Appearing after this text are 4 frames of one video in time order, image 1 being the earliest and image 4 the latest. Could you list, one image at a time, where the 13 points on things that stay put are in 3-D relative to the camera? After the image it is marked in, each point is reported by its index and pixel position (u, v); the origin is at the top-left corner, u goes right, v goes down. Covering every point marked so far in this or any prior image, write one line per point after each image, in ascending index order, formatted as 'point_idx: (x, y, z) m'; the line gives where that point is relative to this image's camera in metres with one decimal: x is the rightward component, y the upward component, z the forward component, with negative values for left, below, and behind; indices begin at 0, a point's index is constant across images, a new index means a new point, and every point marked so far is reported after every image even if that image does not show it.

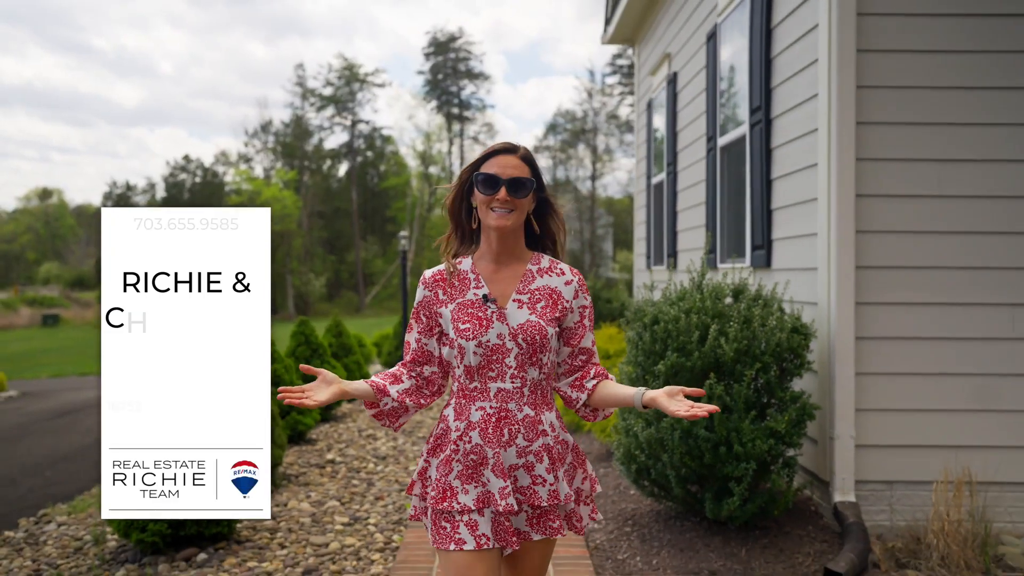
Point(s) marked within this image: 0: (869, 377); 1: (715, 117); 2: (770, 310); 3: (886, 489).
0: (+1.9, -0.5, +4.2) m
1: (+1.6, +1.4, +6.5) m
2: (+1.3, -0.1, +4.2) m
3: (+1.9, -1.0, +4.3) m
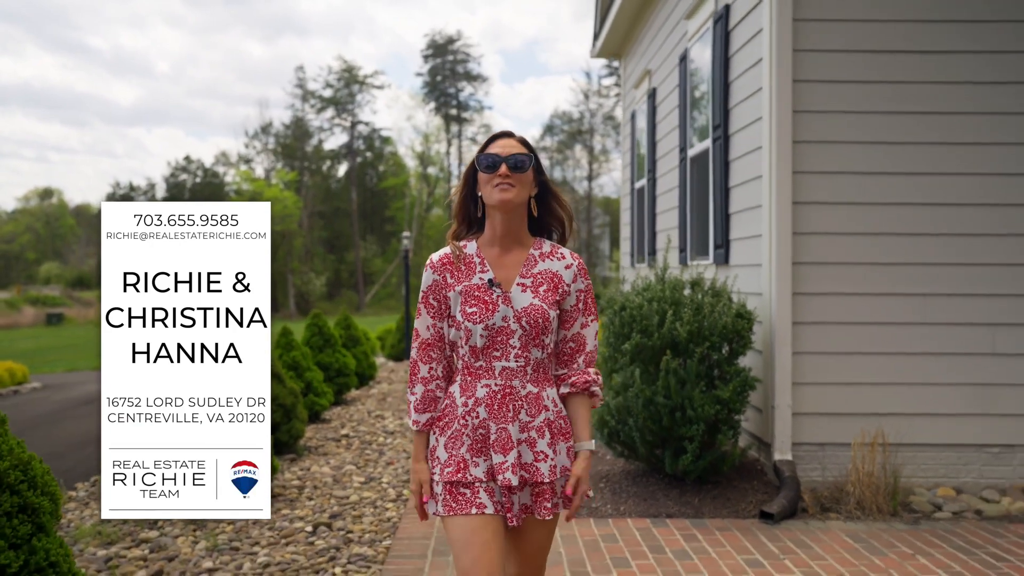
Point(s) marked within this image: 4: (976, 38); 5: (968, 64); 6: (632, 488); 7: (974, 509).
0: (+1.8, -0.4, +5.0) m
1: (+1.6, +1.4, +7.3) m
2: (+1.3, -0.1, +5.0) m
3: (+1.9, -1.0, +5.1) m
4: (+2.9, +1.5, +4.9) m
5: (+2.9, +1.4, +4.9) m
6: (+0.7, -1.2, +5.1) m
7: (+2.7, -1.3, +4.8) m
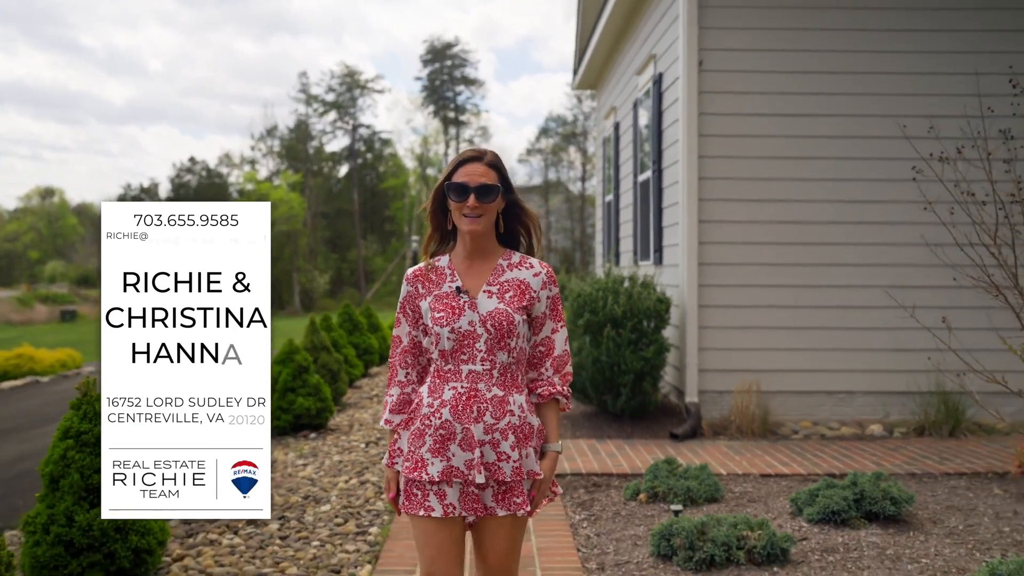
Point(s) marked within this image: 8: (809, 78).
0: (+1.7, -0.4, +7.2) m
1: (+1.5, +1.5, +9.5) m
2: (+1.2, 0.0, +7.1) m
3: (+1.8, -0.9, +7.2) m
4: (+2.8, +1.6, +7.0) m
5: (+2.9, +1.4, +7.0) m
6: (+0.6, -1.2, +7.2) m
7: (+2.6, -1.2, +6.9) m
8: (+2.5, +1.8, +7.0) m
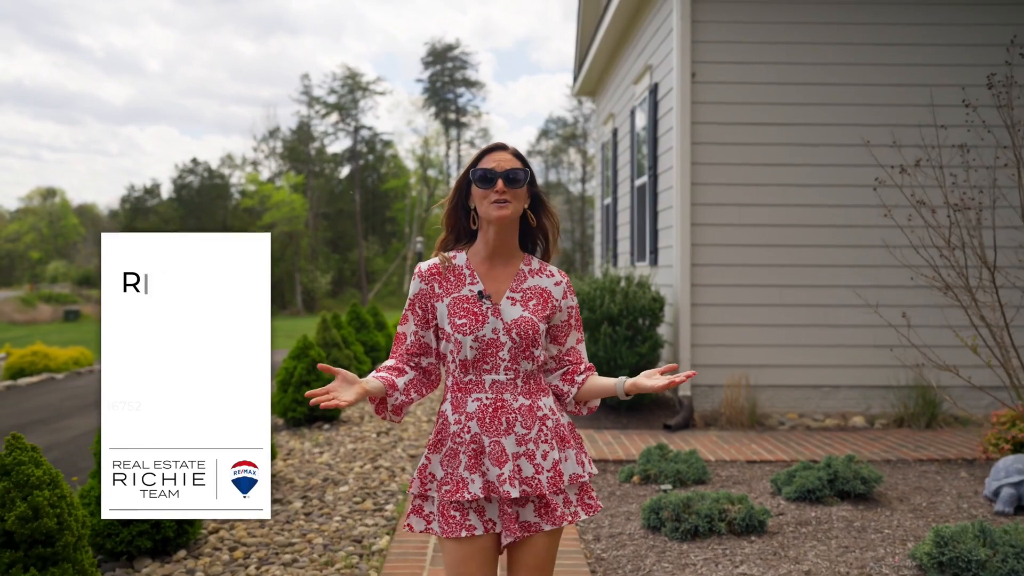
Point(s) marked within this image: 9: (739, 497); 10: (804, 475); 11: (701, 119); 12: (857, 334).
0: (+1.7, -0.4, +7.6) m
1: (+1.5, +1.5, +9.9) m
2: (+1.2, 0.0, +7.5) m
3: (+1.8, -0.9, +7.6) m
4: (+2.9, +1.6, +7.4) m
5: (+2.9, +1.4, +7.4) m
6: (+0.7, -1.2, +7.6) m
7: (+2.6, -1.2, +7.3) m
8: (+2.6, +1.8, +7.5) m
9: (+1.1, -1.1, +4.1) m
10: (+1.7, -1.1, +4.7) m
11: (+1.7, +1.5, +7.5) m
12: (+3.1, -0.4, +7.5) m
